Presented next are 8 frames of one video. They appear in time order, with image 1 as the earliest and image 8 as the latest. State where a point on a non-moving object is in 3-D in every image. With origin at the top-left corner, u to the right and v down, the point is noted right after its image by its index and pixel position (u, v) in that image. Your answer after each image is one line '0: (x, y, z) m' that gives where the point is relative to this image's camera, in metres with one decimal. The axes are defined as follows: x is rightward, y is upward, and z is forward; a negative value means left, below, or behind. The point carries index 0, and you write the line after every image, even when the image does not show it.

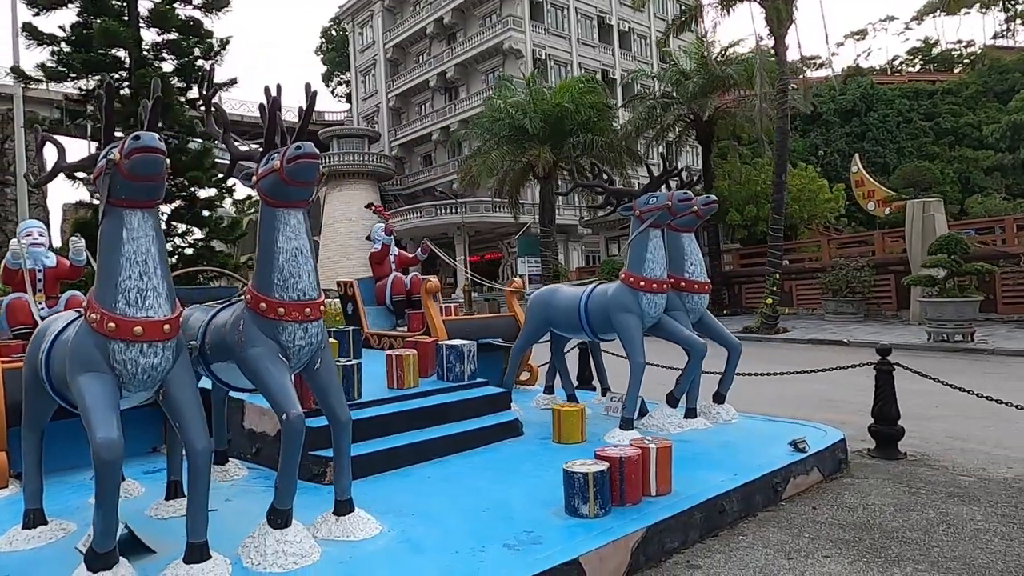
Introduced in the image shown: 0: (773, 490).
0: (+1.8, -1.4, +4.5) m
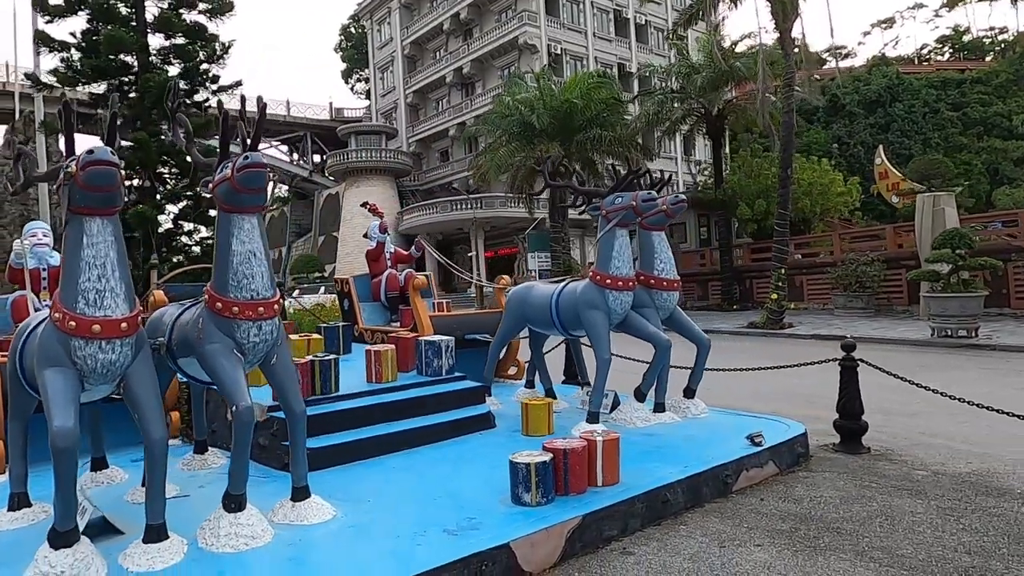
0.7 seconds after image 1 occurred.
0: (+1.5, -1.4, +4.7) m
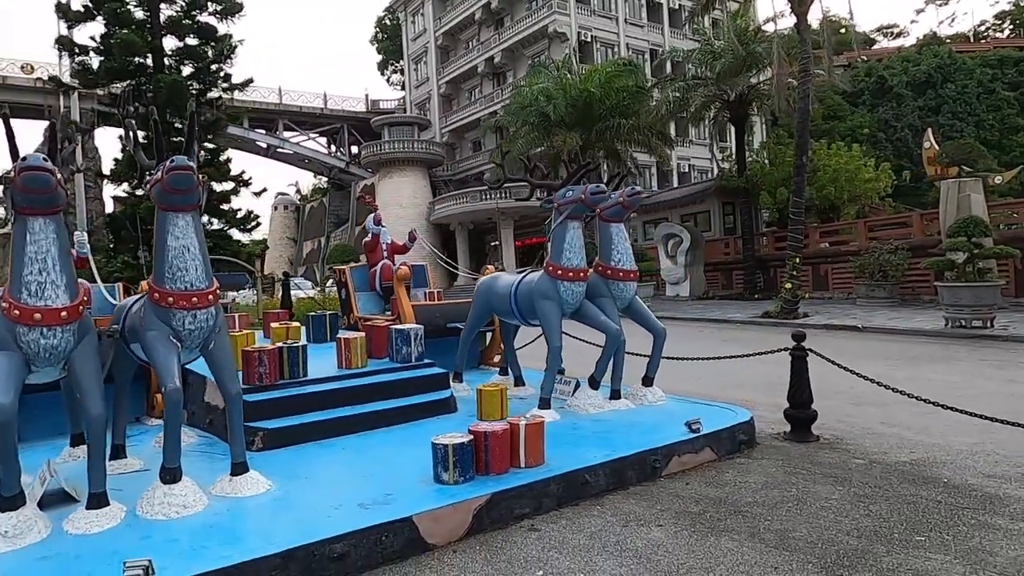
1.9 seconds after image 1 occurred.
0: (+1.0, -1.3, +4.9) m
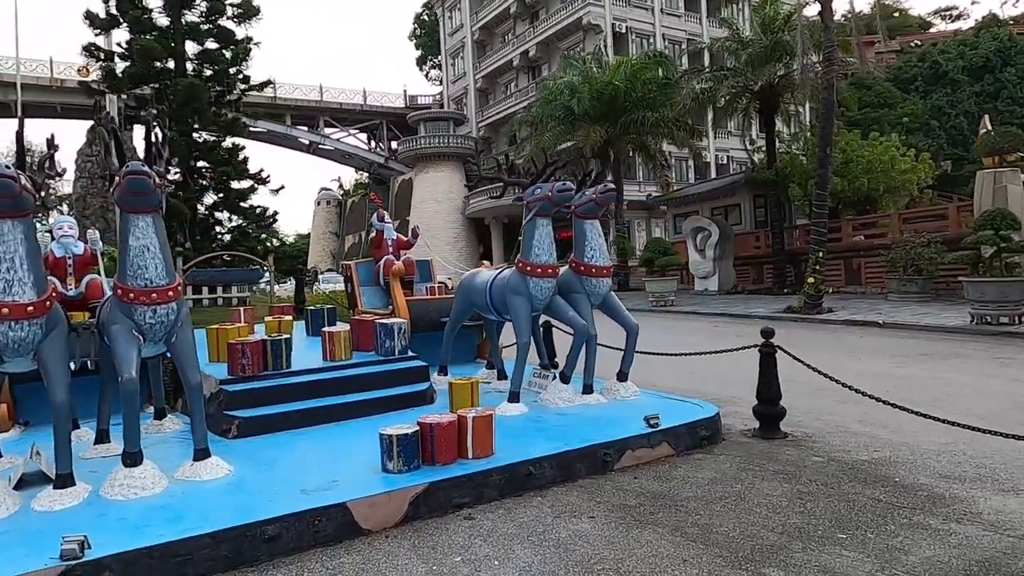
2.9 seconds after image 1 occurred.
0: (+0.7, -1.3, +4.9) m
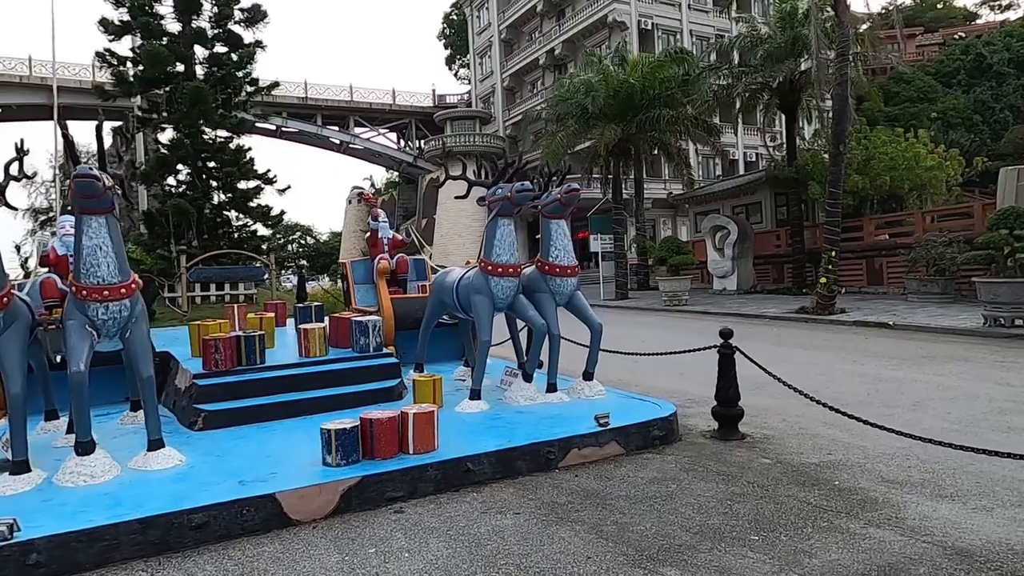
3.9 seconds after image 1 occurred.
0: (+0.2, -1.3, +5.0) m
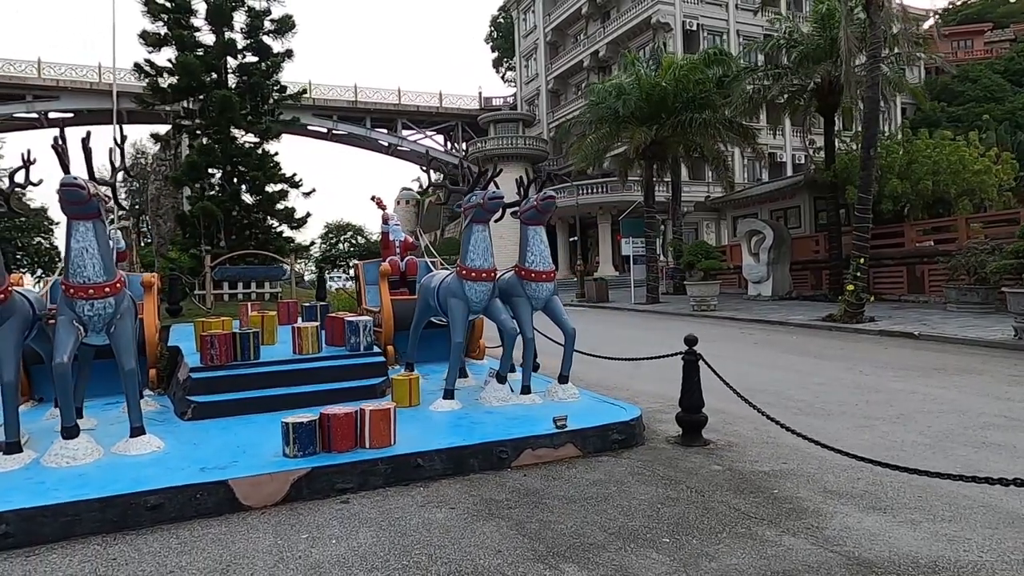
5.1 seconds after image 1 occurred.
0: (-0.1, -1.3, +5.2) m
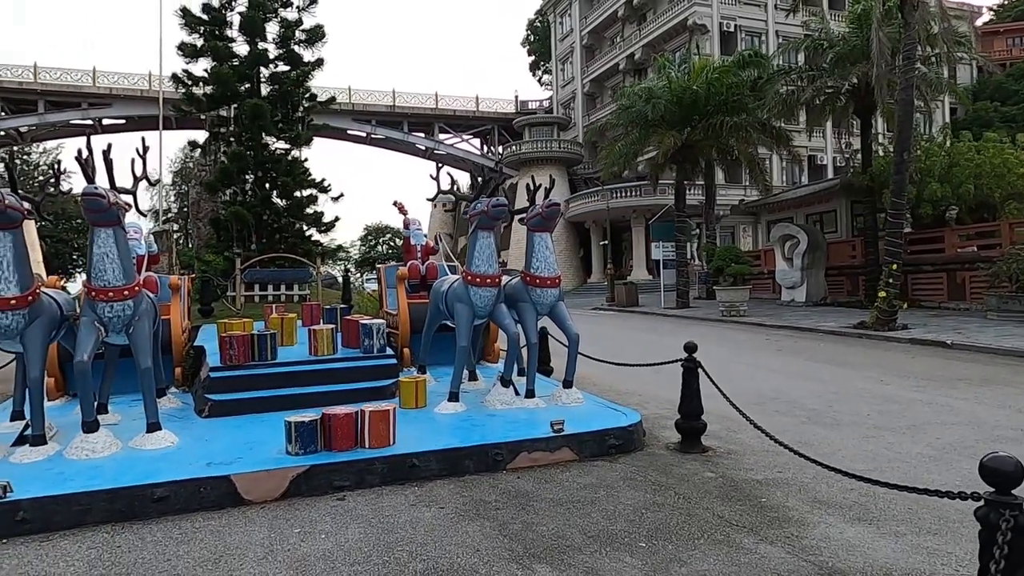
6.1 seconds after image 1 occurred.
0: (-0.2, -1.4, +5.3) m
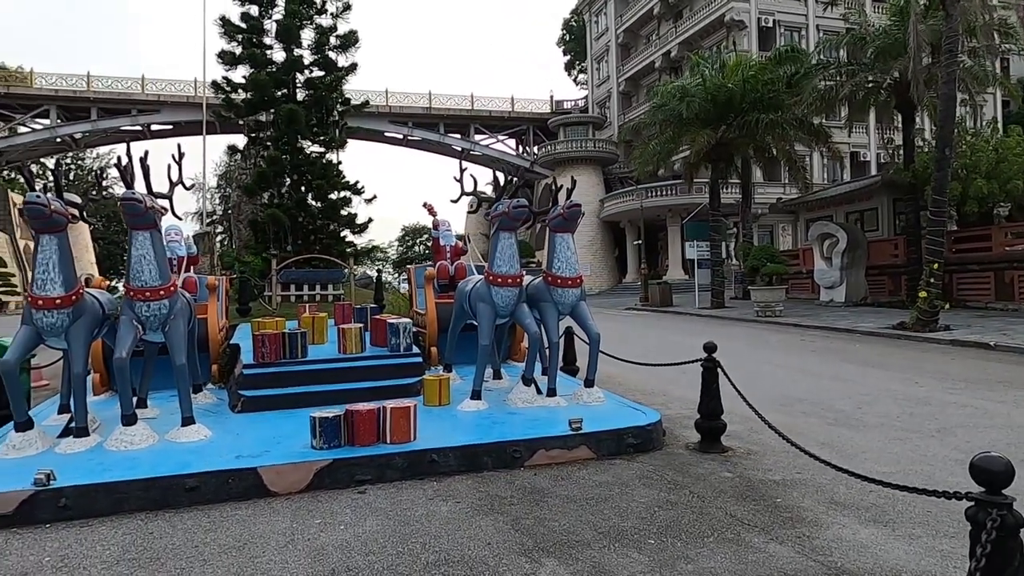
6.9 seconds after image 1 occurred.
0: (0.0, -1.4, +5.4) m
